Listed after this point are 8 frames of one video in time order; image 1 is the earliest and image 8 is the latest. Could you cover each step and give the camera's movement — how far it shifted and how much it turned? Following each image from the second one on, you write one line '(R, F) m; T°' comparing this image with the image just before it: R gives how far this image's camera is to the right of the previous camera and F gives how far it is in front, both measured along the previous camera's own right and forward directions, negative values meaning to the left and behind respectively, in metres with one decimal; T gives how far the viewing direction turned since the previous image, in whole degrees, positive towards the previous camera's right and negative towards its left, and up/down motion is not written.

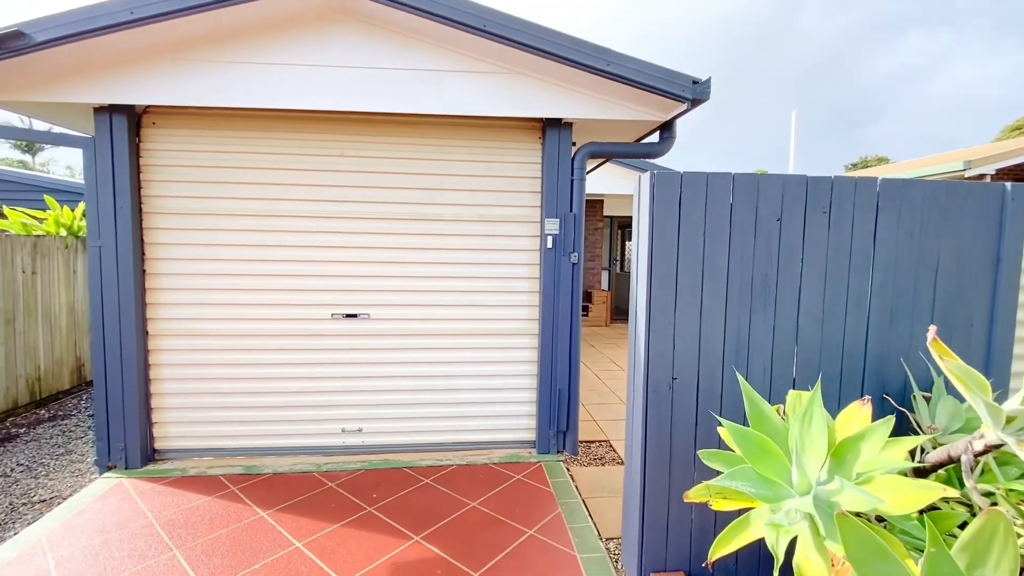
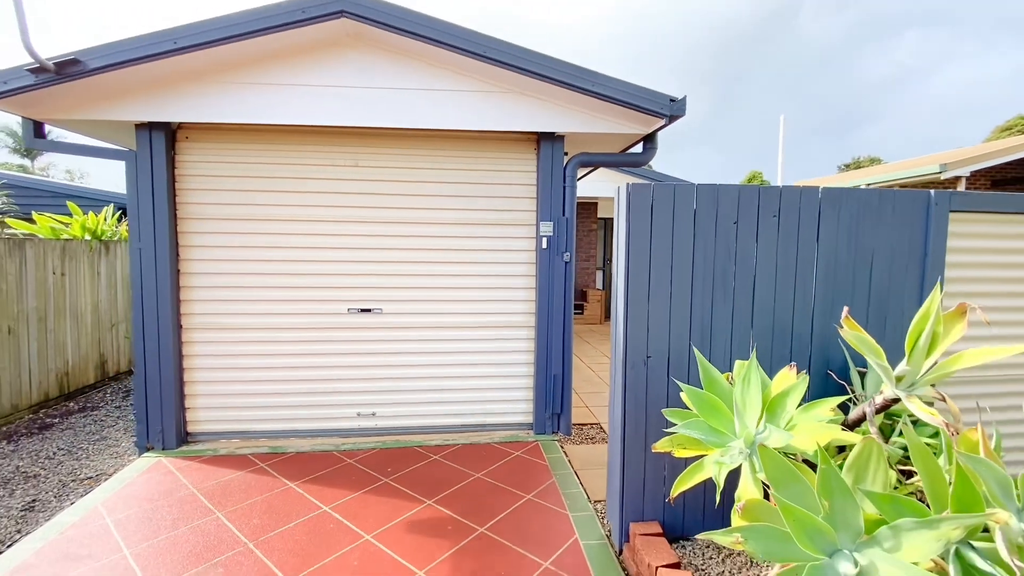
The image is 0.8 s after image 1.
(0.0, -0.3) m; 0°
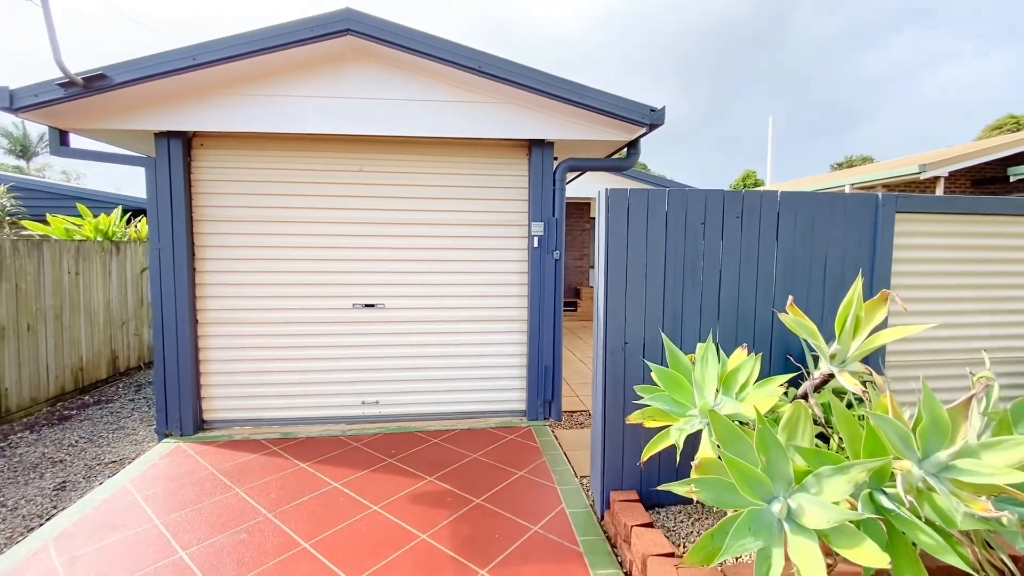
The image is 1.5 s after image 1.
(0.0, -0.3) m; 0°
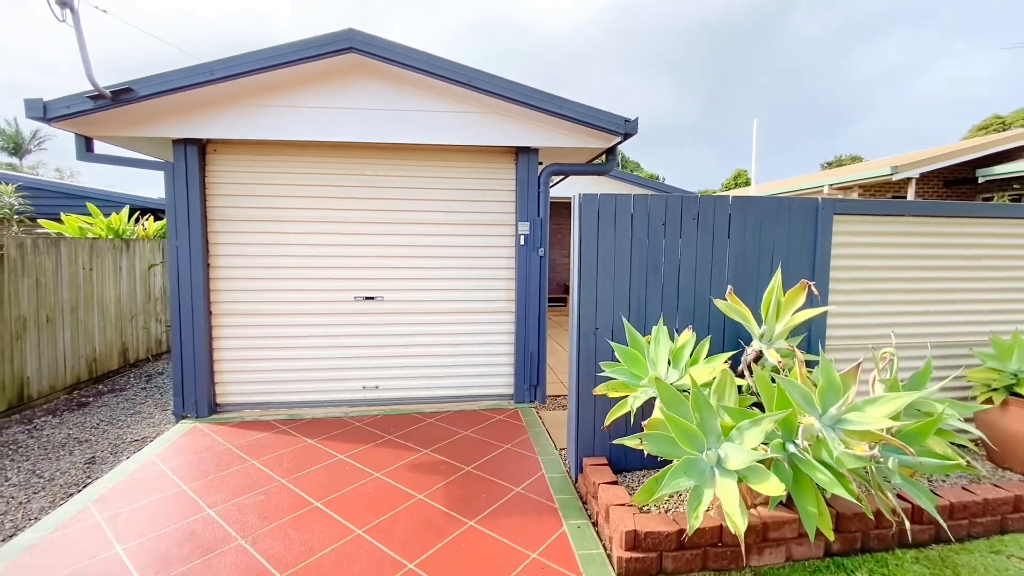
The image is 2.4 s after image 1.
(+0.1, -0.3) m; +1°
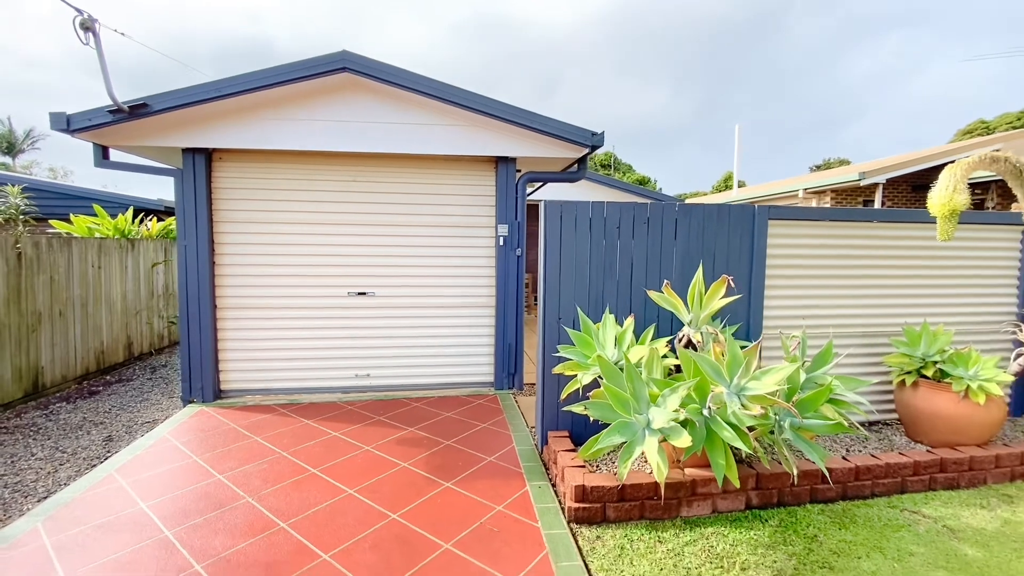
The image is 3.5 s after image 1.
(+0.1, -0.4) m; +1°
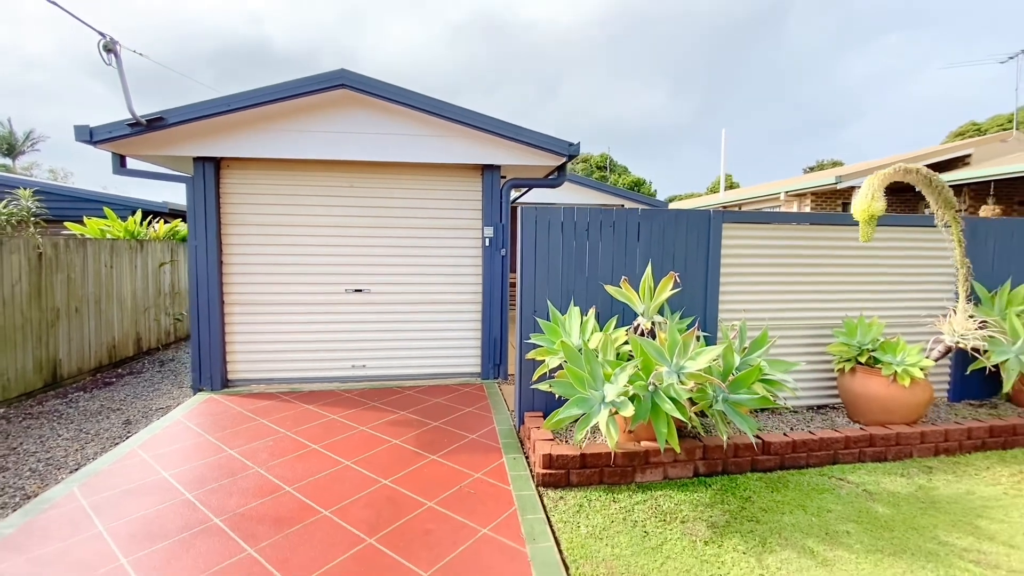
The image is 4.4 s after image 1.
(+0.1, -0.4) m; 0°
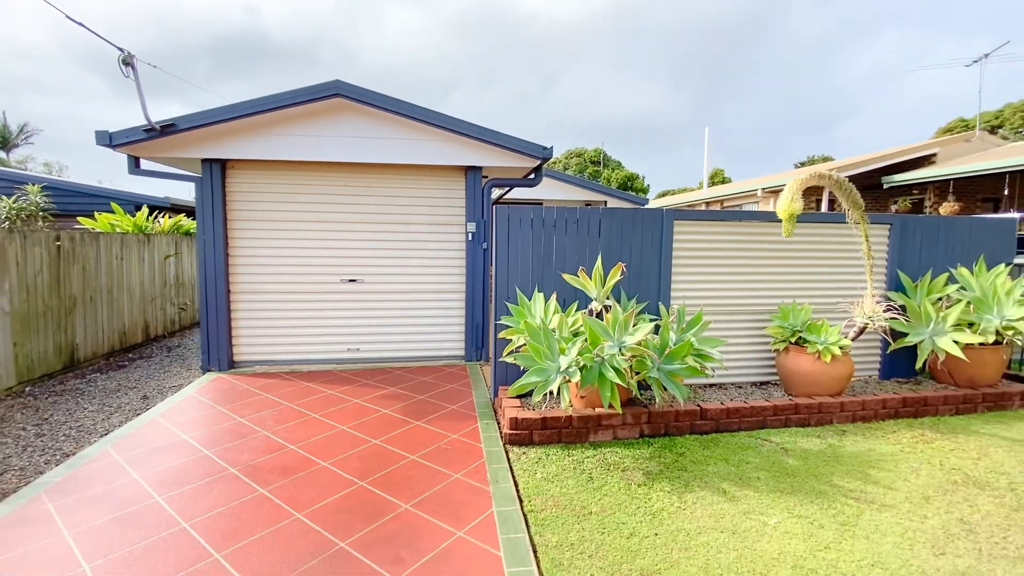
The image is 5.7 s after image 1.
(+0.2, -0.5) m; 0°
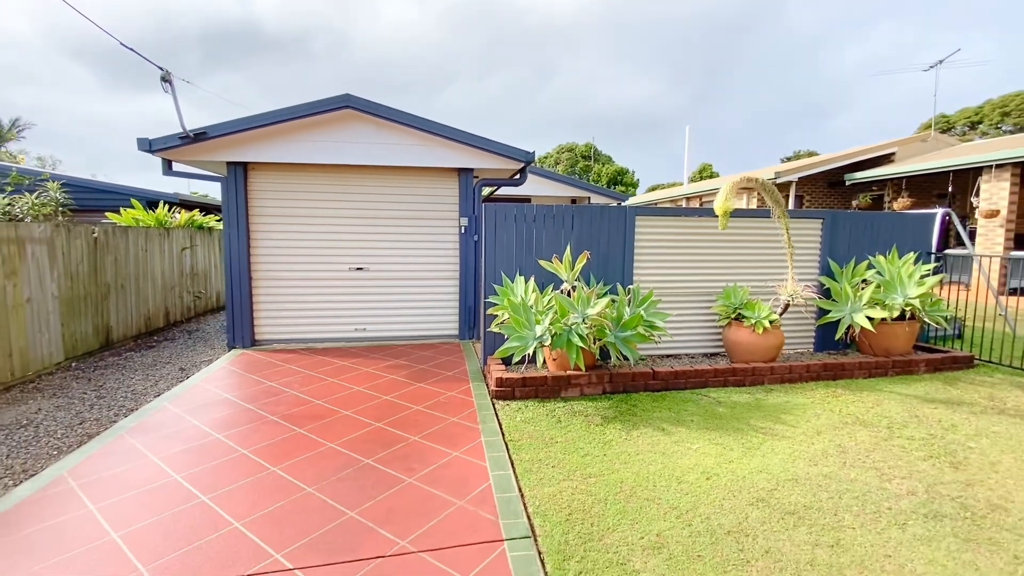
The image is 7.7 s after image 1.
(+0.1, -0.7) m; +1°
